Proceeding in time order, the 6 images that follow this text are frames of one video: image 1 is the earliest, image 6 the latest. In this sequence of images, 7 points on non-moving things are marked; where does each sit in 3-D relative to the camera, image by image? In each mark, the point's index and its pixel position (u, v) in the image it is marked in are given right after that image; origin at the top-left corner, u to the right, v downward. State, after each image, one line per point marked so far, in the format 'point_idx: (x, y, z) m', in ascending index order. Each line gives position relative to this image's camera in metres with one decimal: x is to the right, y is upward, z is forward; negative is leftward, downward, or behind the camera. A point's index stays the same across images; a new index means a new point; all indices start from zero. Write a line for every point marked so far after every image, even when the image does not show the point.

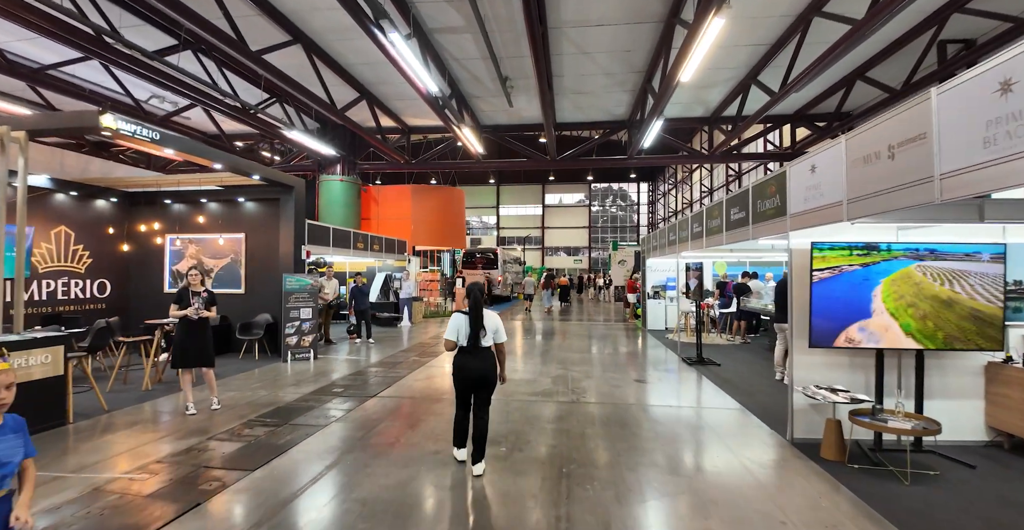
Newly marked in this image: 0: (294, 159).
0: (-7.7, +3.8, +16.2) m
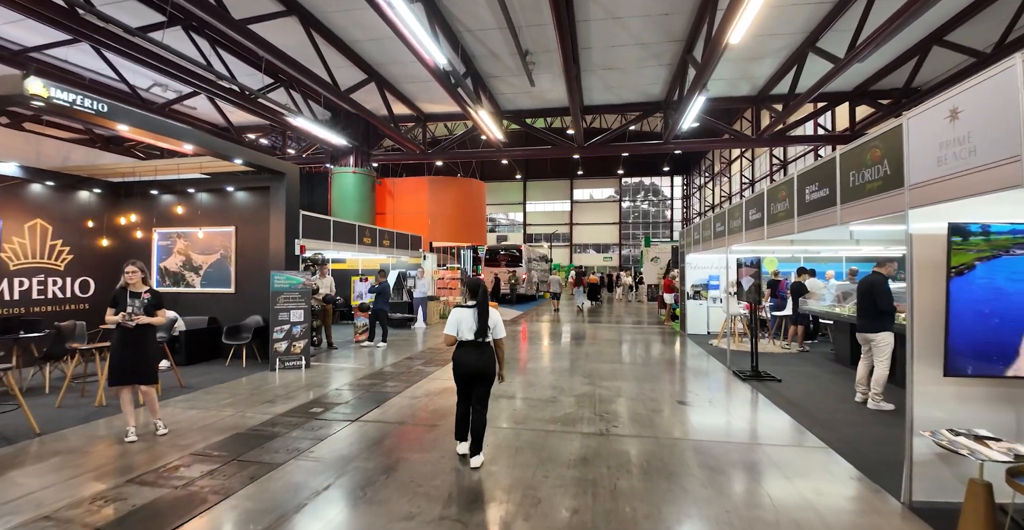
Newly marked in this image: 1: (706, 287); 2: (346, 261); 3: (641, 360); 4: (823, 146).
0: (-7.0, +3.8, +15.4) m
1: (+4.7, -0.5, +11.1) m
2: (-4.6, +0.1, +13.0) m
3: (+2.6, -1.9, +9.1) m
4: (+9.7, +3.7, +14.3) m
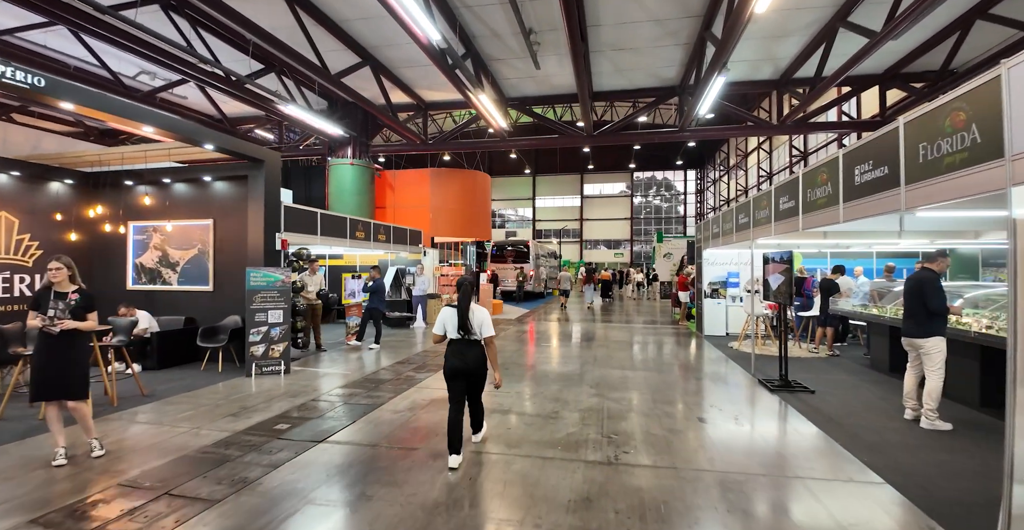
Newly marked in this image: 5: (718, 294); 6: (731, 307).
0: (-6.8, +4.0, +14.8) m
1: (+4.8, -0.4, +10.3) m
2: (-4.5, +0.2, +12.3) m
3: (+2.6, -1.8, +8.3) m
4: (+9.9, +3.8, +13.3) m
5: (+4.7, -0.7, +10.3) m
6: (+5.0, -1.0, +10.3) m
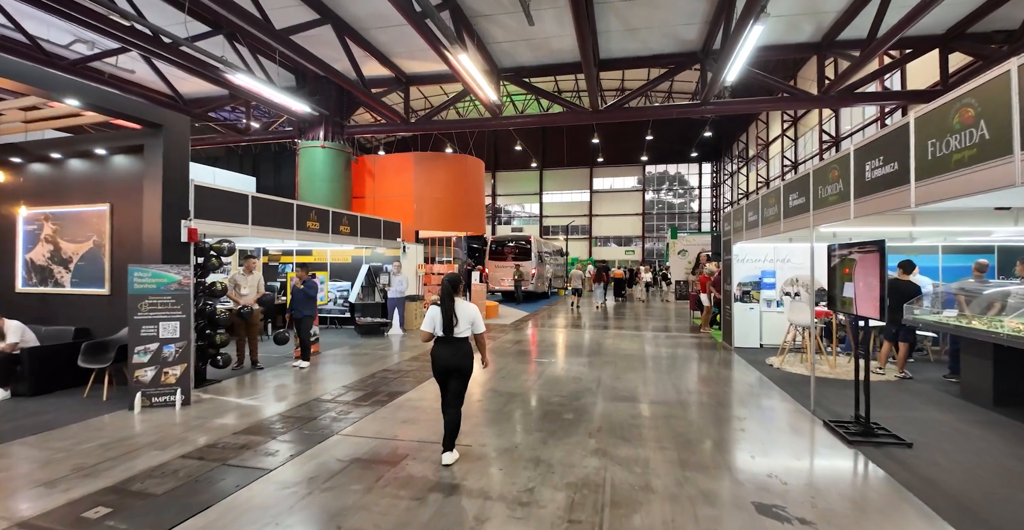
0: (-6.9, +4.0, +13.2) m
1: (+4.6, -0.4, +8.4) m
2: (-4.7, +0.3, +10.7) m
3: (+2.3, -1.7, +6.5) m
4: (+9.7, +3.9, +11.3) m
5: (+4.4, -0.6, +8.4) m
6: (+4.7, -0.9, +8.5) m
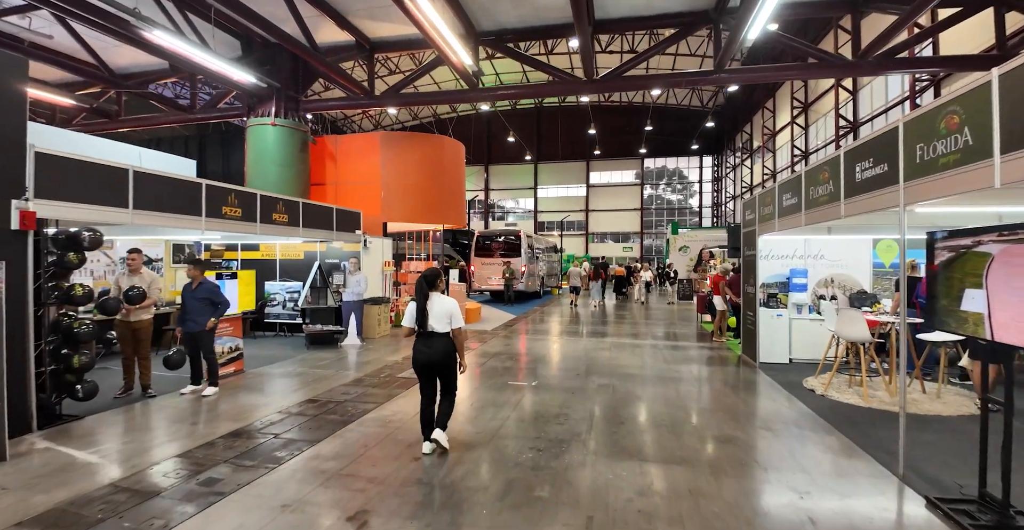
0: (-7.4, +4.1, +11.5) m
1: (+4.2, -0.4, +6.9) m
2: (-5.1, +0.3, +9.1) m
3: (+1.9, -1.7, +5.0) m
4: (+9.3, +4.0, +9.8) m
5: (+4.0, -0.6, +6.9) m
6: (+4.3, -0.9, +6.9) m
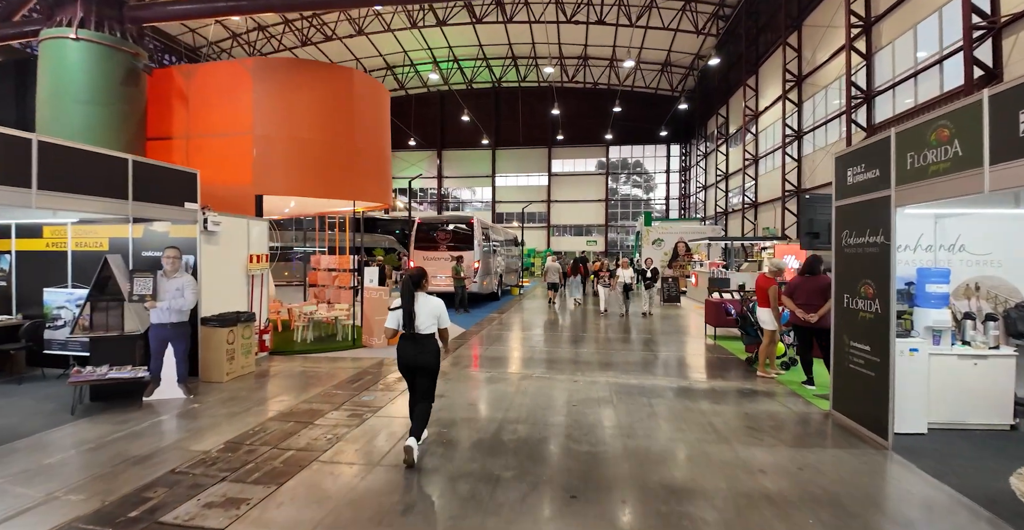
0: (-8.3, +4.2, +7.6) m
1: (+3.6, -0.3, +4.1) m
2: (-5.9, +0.4, +5.4) m
3: (+1.6, -1.7, +2.0) m
4: (+8.4, +4.0, +7.4) m
5: (+3.5, -0.5, +4.1) m
6: (+3.7, -0.8, +4.1) m
